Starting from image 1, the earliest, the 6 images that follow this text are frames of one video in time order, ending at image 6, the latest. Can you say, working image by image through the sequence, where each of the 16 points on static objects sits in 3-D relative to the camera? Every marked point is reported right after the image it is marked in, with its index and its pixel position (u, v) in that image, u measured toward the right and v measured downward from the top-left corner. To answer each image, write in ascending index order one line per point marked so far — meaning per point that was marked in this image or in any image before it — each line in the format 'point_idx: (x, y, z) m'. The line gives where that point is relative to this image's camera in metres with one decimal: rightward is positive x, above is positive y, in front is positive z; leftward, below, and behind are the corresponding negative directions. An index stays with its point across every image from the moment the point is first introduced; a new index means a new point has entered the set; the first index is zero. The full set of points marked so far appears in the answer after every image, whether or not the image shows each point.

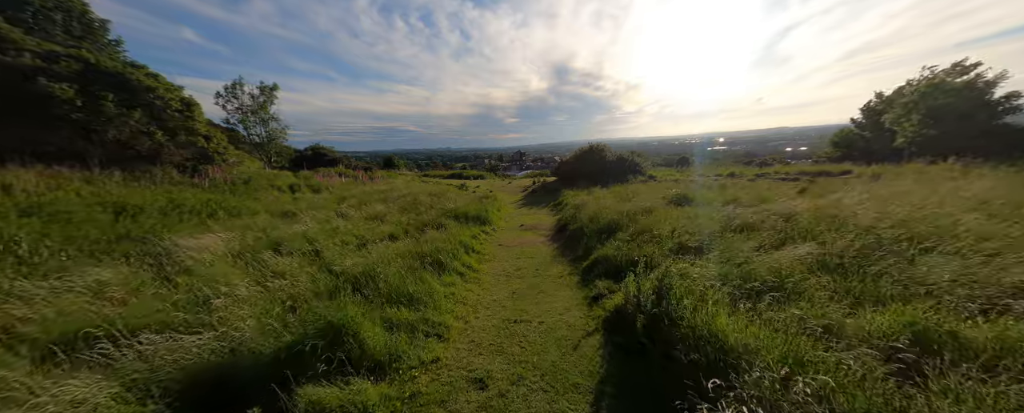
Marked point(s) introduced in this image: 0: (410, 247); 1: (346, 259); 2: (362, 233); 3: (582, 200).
0: (-2.1, -0.8, +6.1) m
1: (-3.1, -1.0, +5.5) m
2: (-4.1, -0.7, +8.1) m
3: (+2.9, +0.2, +12.1) m
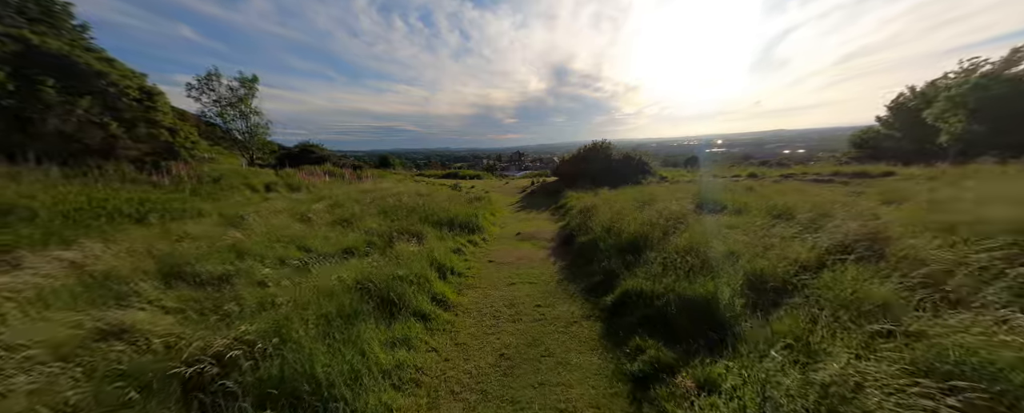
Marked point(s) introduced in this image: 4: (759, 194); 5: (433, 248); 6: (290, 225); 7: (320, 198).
0: (-2.2, -1.0, +4.4) m
1: (-3.2, -1.1, +3.7) m
2: (-4.2, -0.8, +6.3) m
3: (+2.7, +0.1, +10.3) m
4: (+8.0, +0.4, +9.5) m
5: (-1.6, -0.9, +6.0) m
6: (-6.4, -0.5, +8.5) m
7: (-9.9, +0.4, +15.0) m
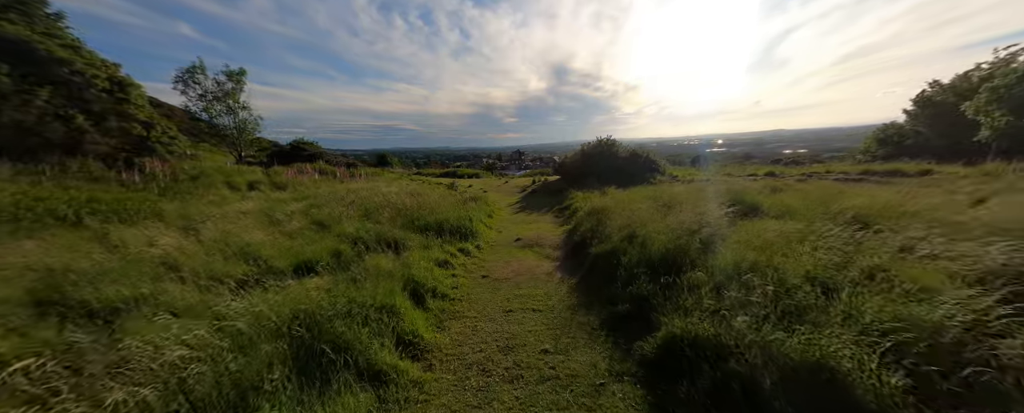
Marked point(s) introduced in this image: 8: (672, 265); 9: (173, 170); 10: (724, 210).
0: (-2.3, -1.0, +3.2) m
1: (-3.3, -1.1, +2.5) m
2: (-4.3, -0.9, +5.1) m
3: (+2.7, 0.0, +9.1) m
4: (+7.9, +0.3, +8.3) m
5: (-1.6, -0.9, +4.8) m
6: (-6.5, -0.6, +7.3) m
7: (-9.9, +0.4, +13.8) m
8: (+2.1, -0.8, +3.9) m
9: (-19.2, +2.1, +16.6) m
10: (+4.5, -0.1, +6.2) m
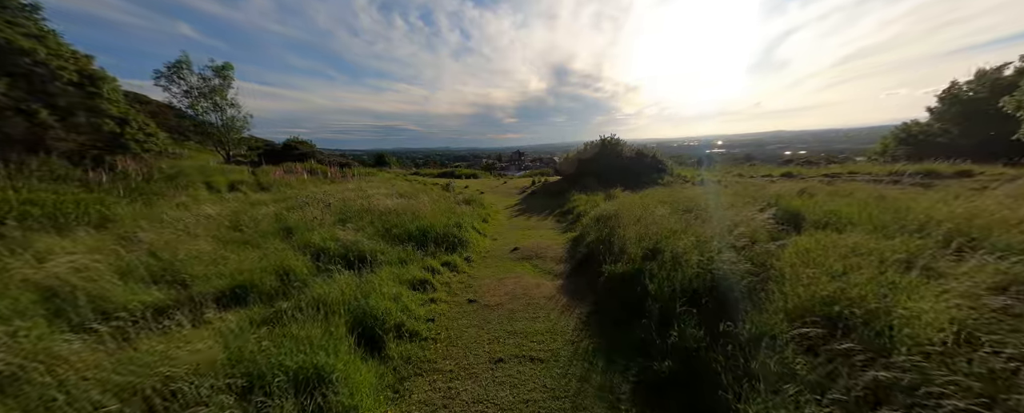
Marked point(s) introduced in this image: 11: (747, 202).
0: (-2.4, -1.1, +2.1) m
1: (-3.3, -1.2, +1.5) m
2: (-4.4, -1.0, +4.0) m
3: (+2.6, -0.1, +8.1) m
4: (+7.8, +0.2, +7.3) m
5: (-1.7, -1.0, +3.8) m
6: (-6.6, -0.7, +6.3) m
7: (-10.0, +0.3, +12.7) m
8: (+2.0, -0.9, +2.8) m
9: (-19.3, +2.0, +15.5) m
10: (+4.4, -0.2, +5.2) m
11: (+5.6, +0.1, +7.0) m
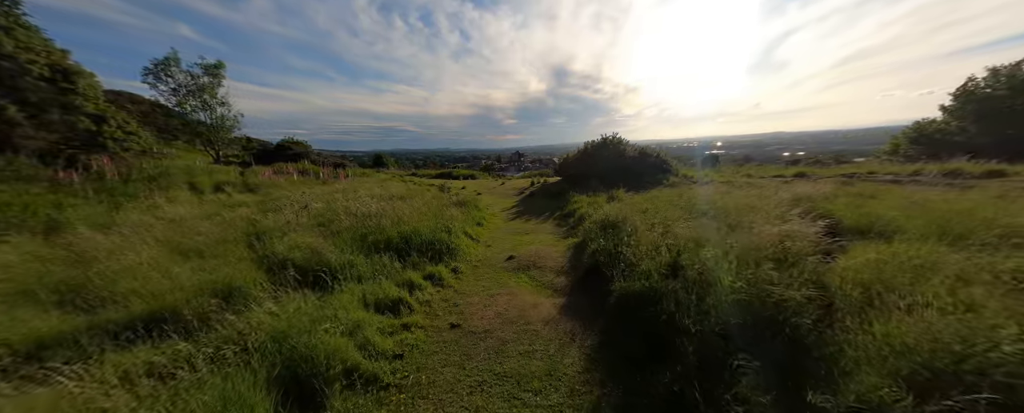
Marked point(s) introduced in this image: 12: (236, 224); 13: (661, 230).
0: (-2.5, -1.2, +1.3) m
1: (-3.5, -1.3, +0.7) m
2: (-4.5, -1.1, +3.3) m
3: (+2.5, -0.2, +7.3) m
4: (+7.7, +0.1, +6.5) m
5: (-1.8, -1.1, +3.0) m
6: (-6.7, -0.7, +5.5) m
7: (-10.1, +0.2, +11.9) m
8: (+1.9, -0.9, +2.1) m
9: (-19.5, +1.9, +14.7) m
10: (+4.3, -0.3, +4.4) m
11: (+5.5, 0.0, +6.2) m
12: (-7.0, -0.5, +7.4) m
13: (+2.6, -0.4, +5.1) m
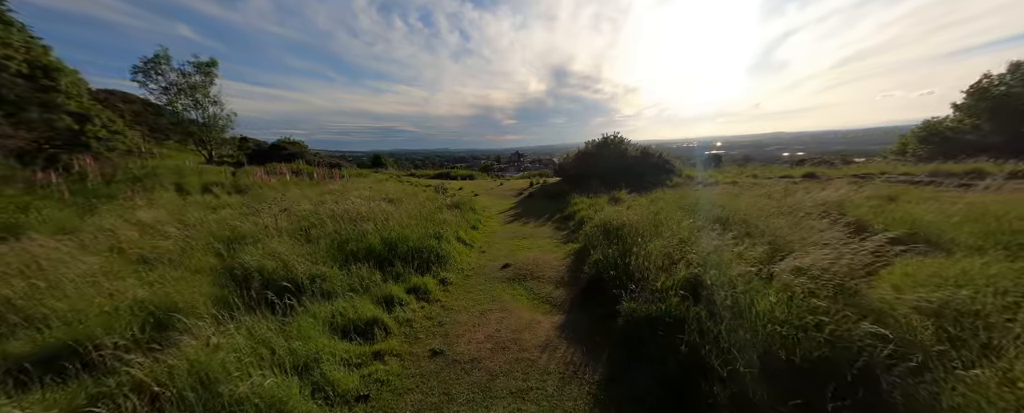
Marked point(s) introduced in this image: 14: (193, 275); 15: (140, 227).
0: (-2.6, -1.2, +0.8) m
1: (-3.5, -1.4, +0.2) m
2: (-4.6, -1.1, +2.8) m
3: (+2.4, -0.3, +6.8) m
4: (+7.6, +0.1, +6.0) m
5: (-1.9, -1.2, +2.5) m
6: (-6.8, -0.8, +5.0) m
7: (-10.2, +0.1, +11.4) m
8: (+1.8, -1.0, +1.5) m
9: (-19.6, +1.8, +14.2) m
10: (+4.2, -0.3, +3.9) m
11: (+5.4, 0.0, +5.7) m
12: (-7.1, -0.5, +6.9) m
13: (+2.5, -0.5, +4.6) m
14: (-4.5, -1.0, +4.1) m
15: (-9.1, -0.5, +7.2) m
